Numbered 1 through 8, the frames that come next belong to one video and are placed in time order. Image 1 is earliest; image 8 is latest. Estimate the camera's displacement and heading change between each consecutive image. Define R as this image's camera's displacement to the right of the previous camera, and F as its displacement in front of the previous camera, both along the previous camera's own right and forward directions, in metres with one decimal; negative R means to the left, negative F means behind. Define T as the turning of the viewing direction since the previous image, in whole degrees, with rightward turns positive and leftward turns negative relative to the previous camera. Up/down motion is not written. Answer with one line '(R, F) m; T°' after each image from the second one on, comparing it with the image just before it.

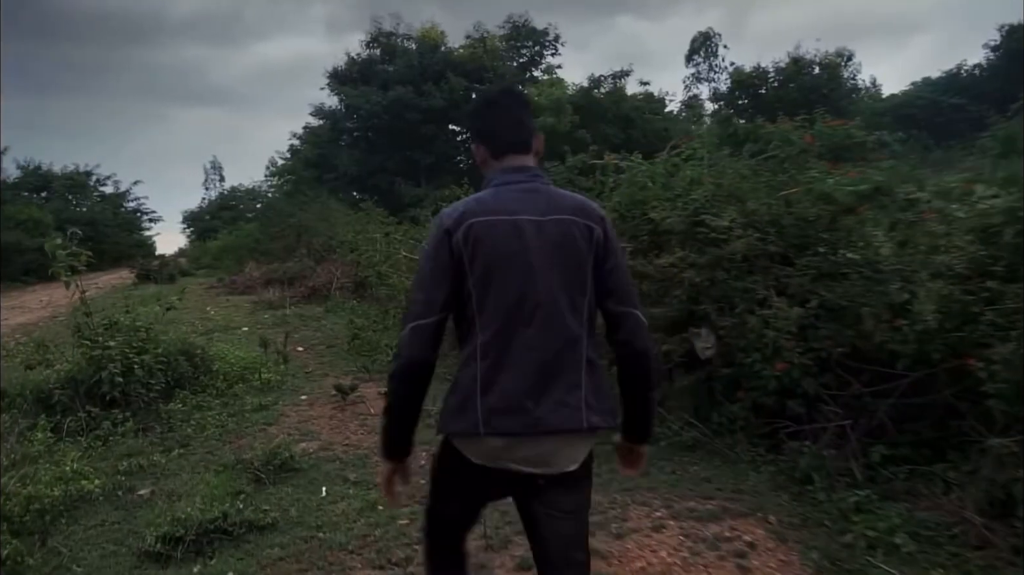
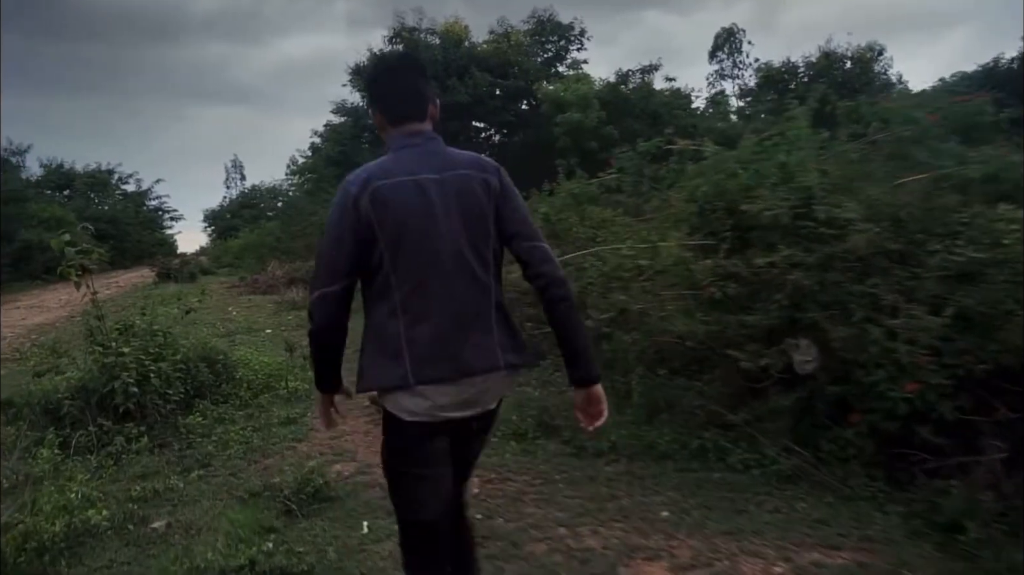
(-0.3, +0.7) m; -1°
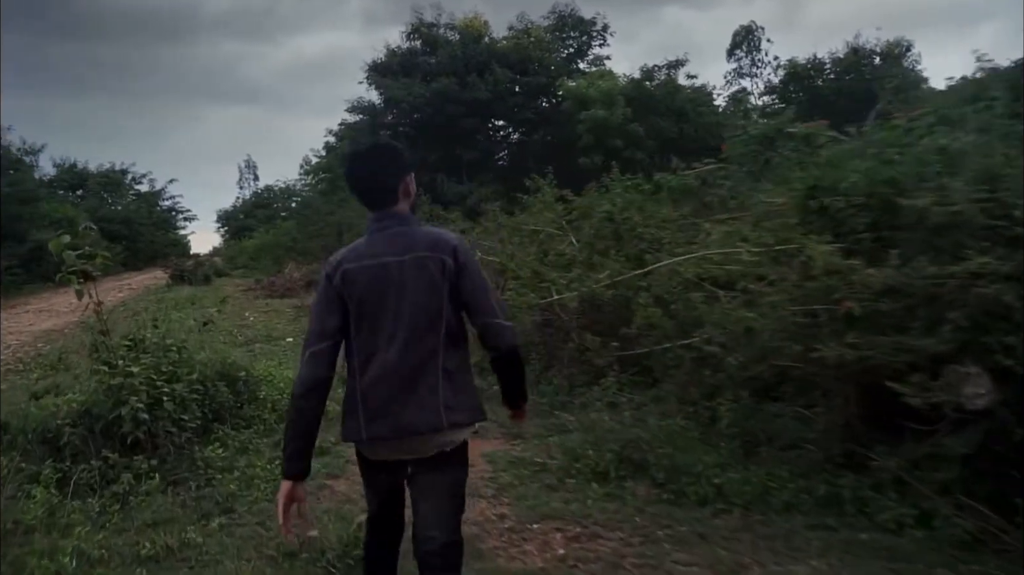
(-0.4, +0.9) m; -1°
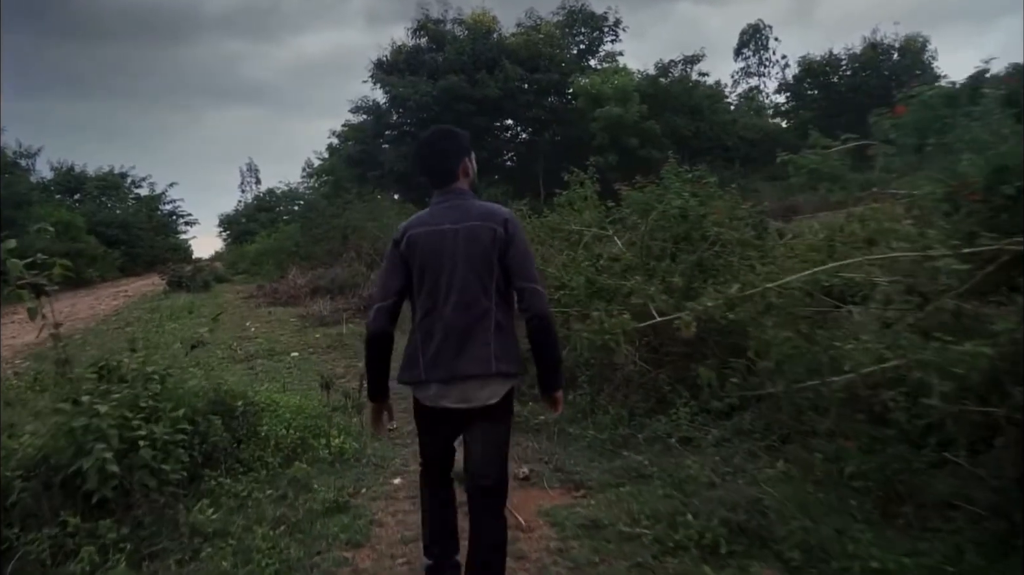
(-0.3, +1.1) m; 0°
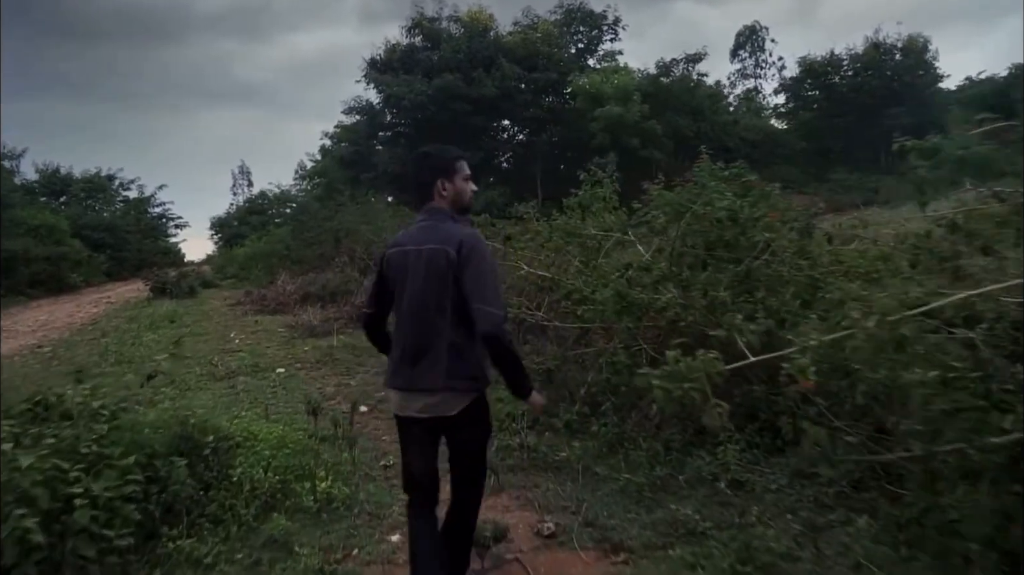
(-0.1, +0.8) m; 0°
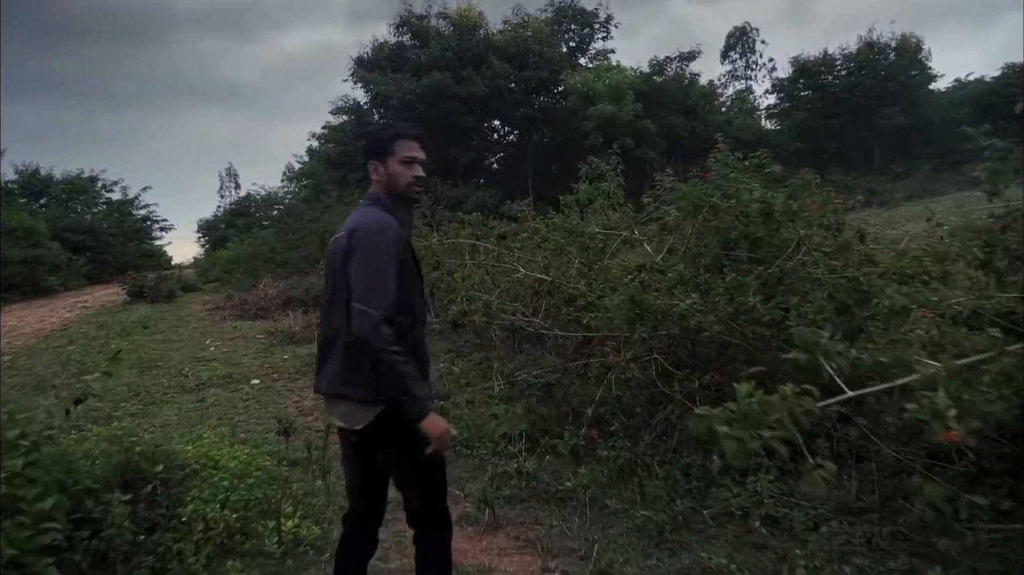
(0.0, +0.6) m; +1°
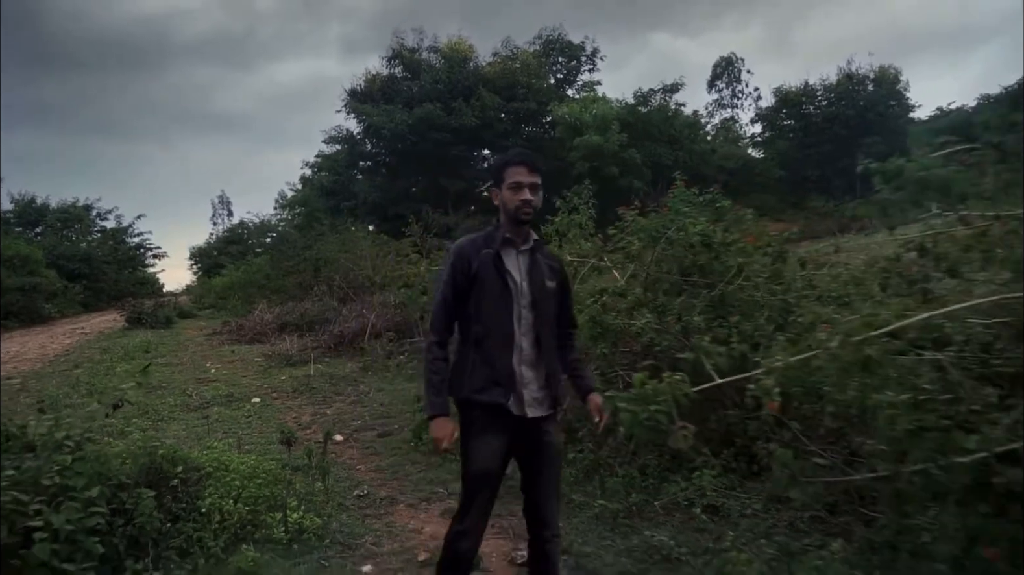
(+0.1, -0.6) m; +1°
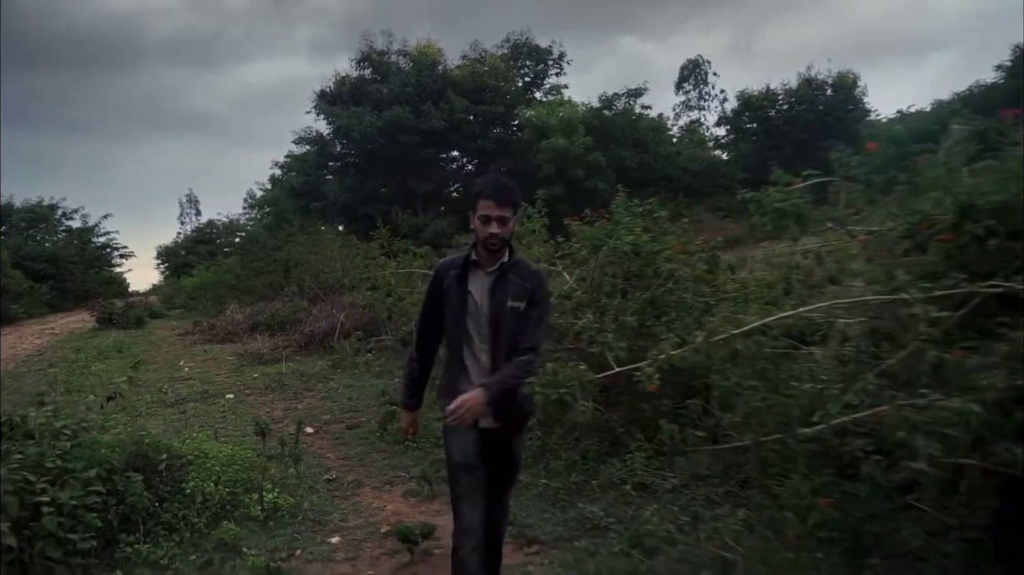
(+0.1, -0.6) m; +2°
